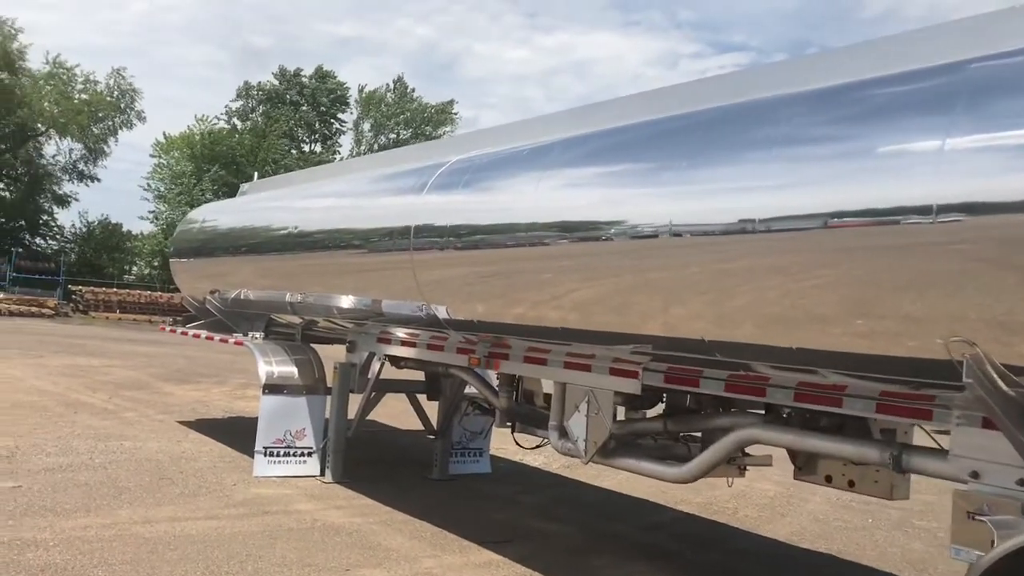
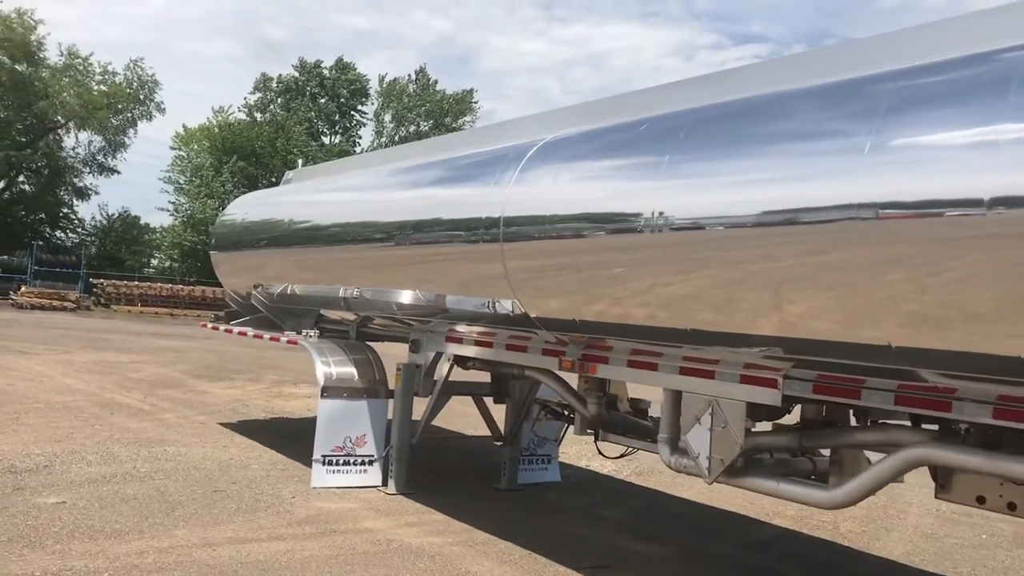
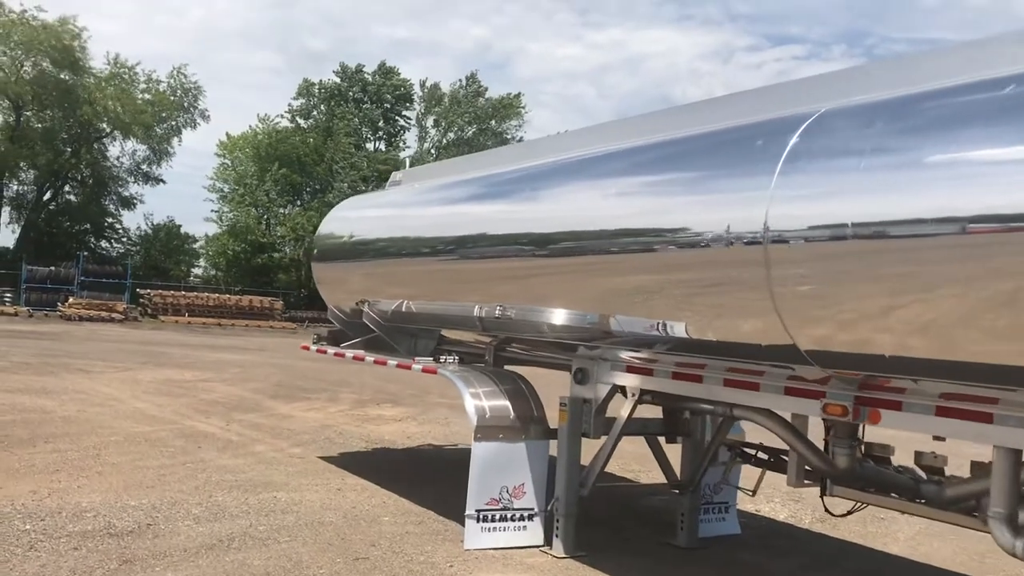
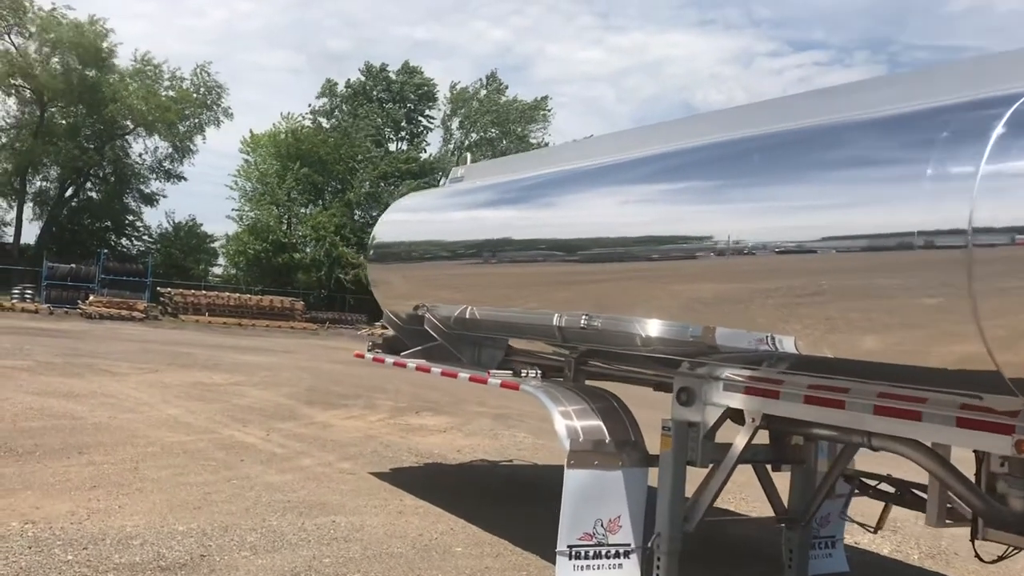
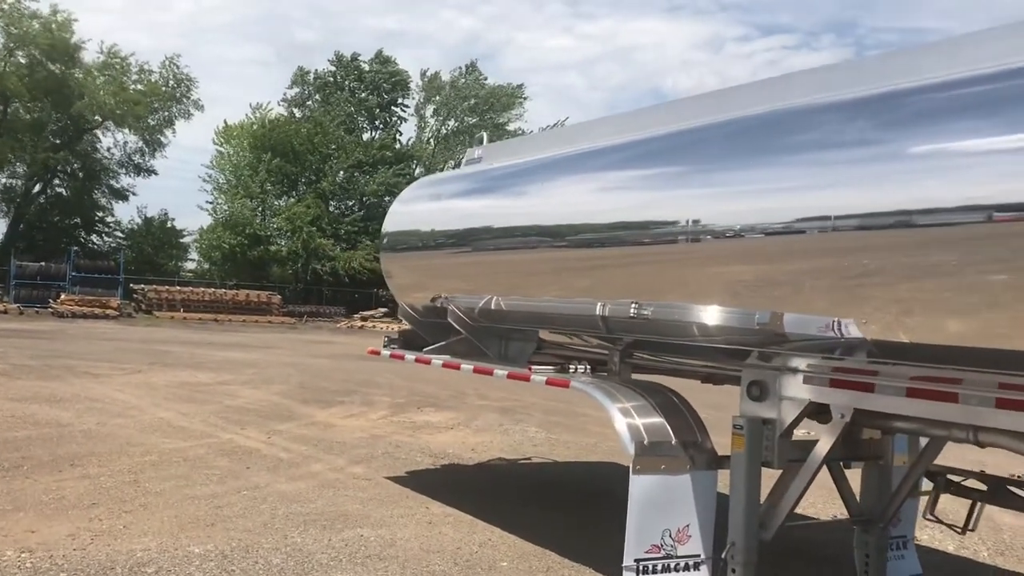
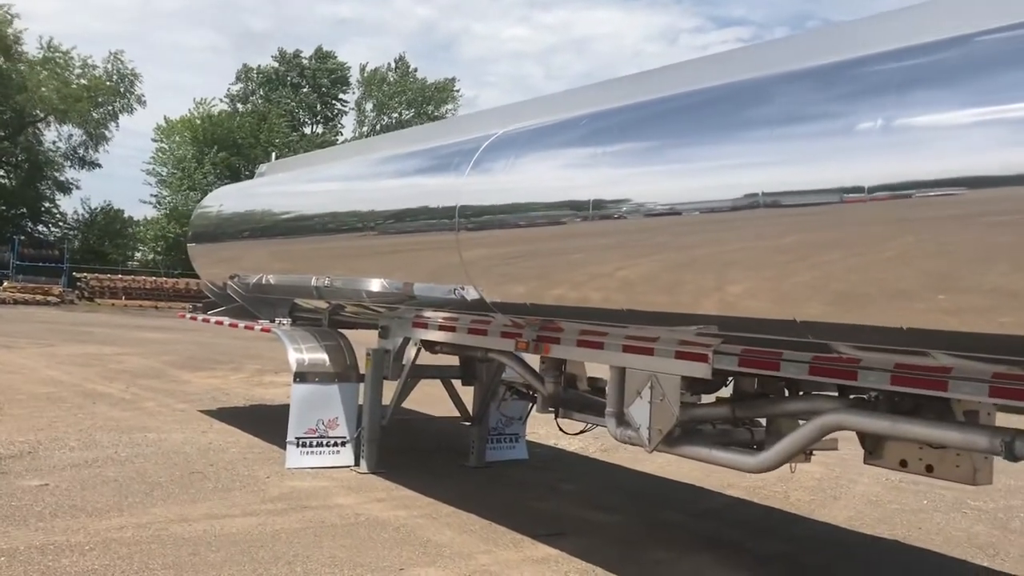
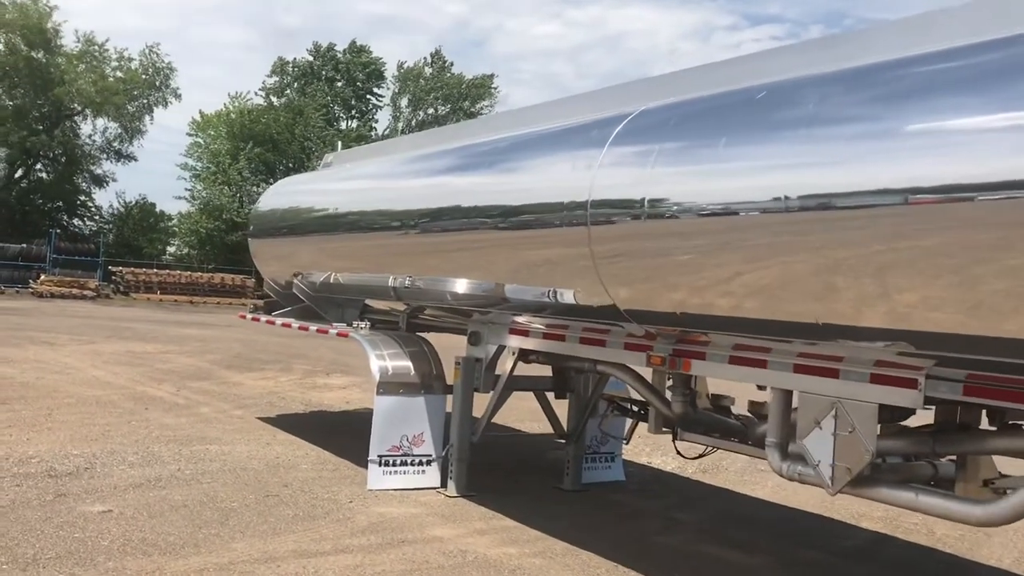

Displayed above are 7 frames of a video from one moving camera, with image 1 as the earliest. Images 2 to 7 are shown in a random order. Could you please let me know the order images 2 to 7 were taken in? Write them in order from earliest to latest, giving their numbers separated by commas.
6, 2, 7, 3, 4, 5
